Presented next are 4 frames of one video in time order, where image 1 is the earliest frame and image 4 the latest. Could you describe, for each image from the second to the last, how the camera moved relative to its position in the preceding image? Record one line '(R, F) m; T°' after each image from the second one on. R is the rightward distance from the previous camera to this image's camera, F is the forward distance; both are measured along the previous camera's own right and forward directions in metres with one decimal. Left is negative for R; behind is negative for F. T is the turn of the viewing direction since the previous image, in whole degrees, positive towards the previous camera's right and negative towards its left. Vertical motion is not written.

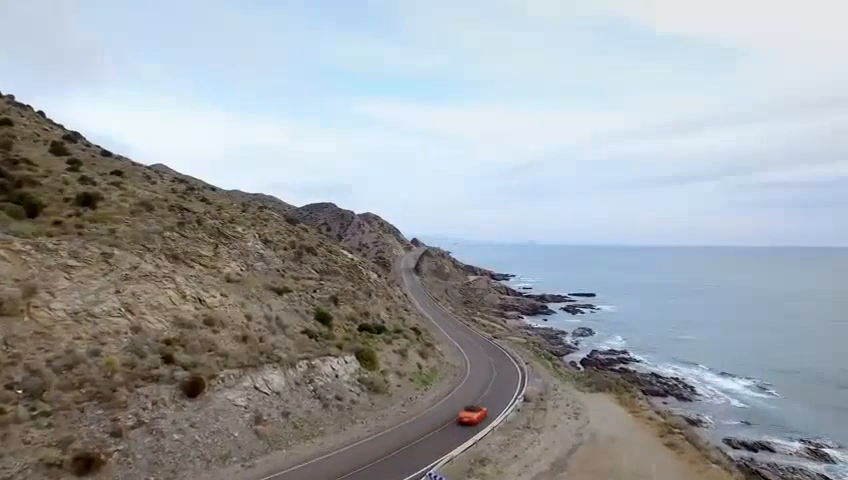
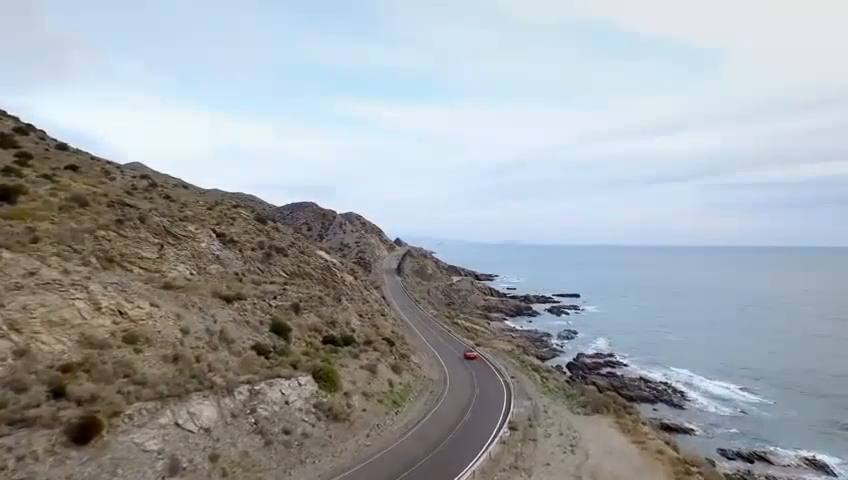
(+0.5, +2.5) m; +2°
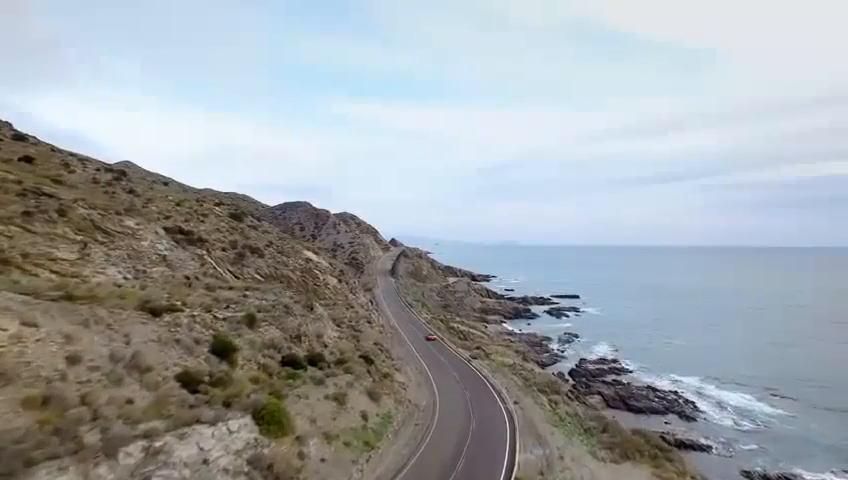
(+0.5, +3.9) m; 0°
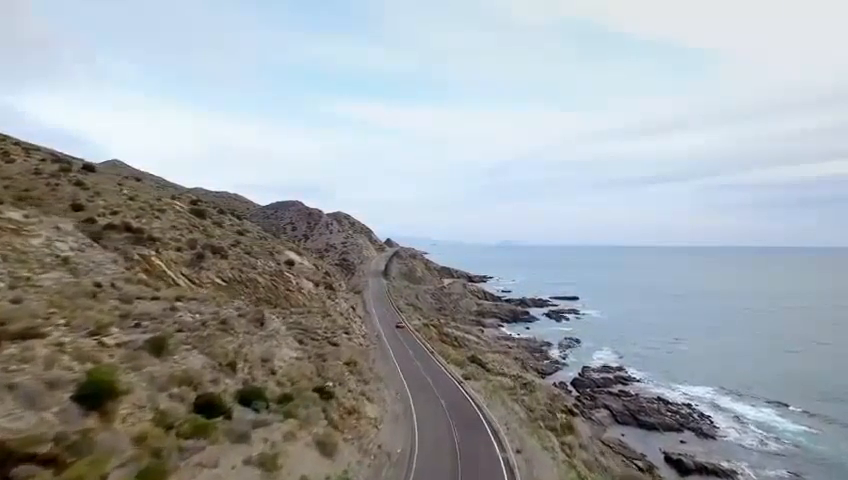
(+0.7, +4.6) m; 0°
